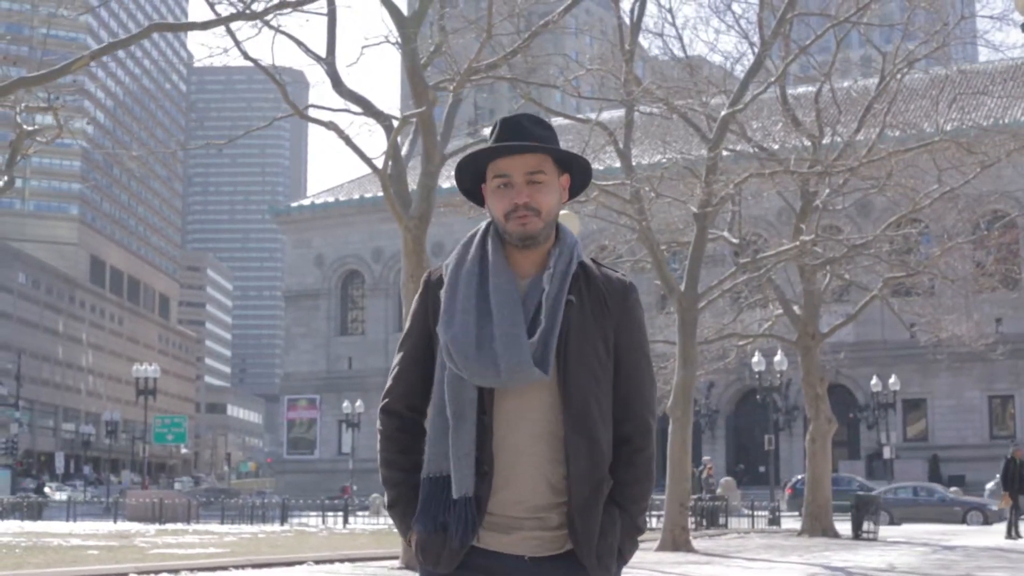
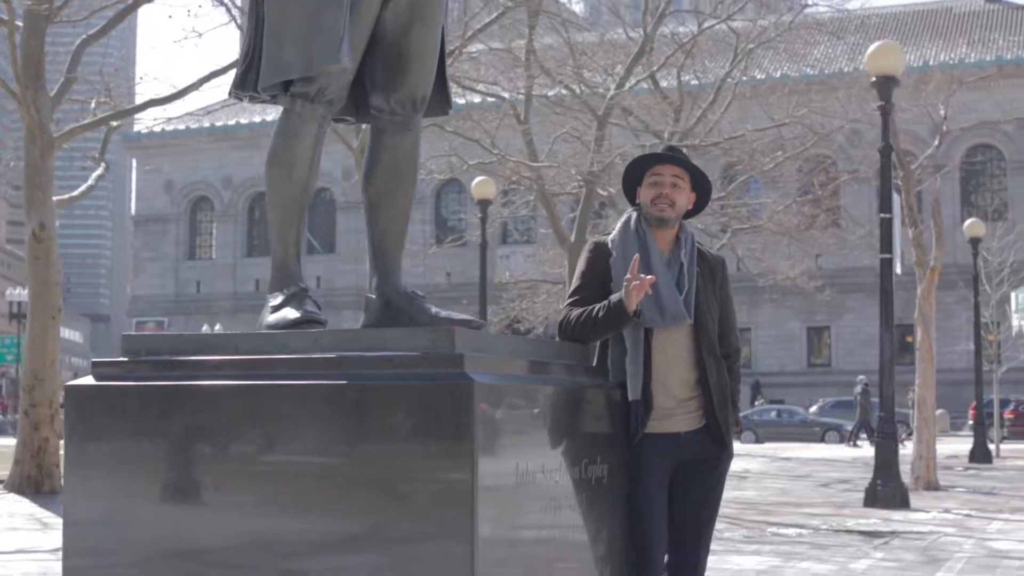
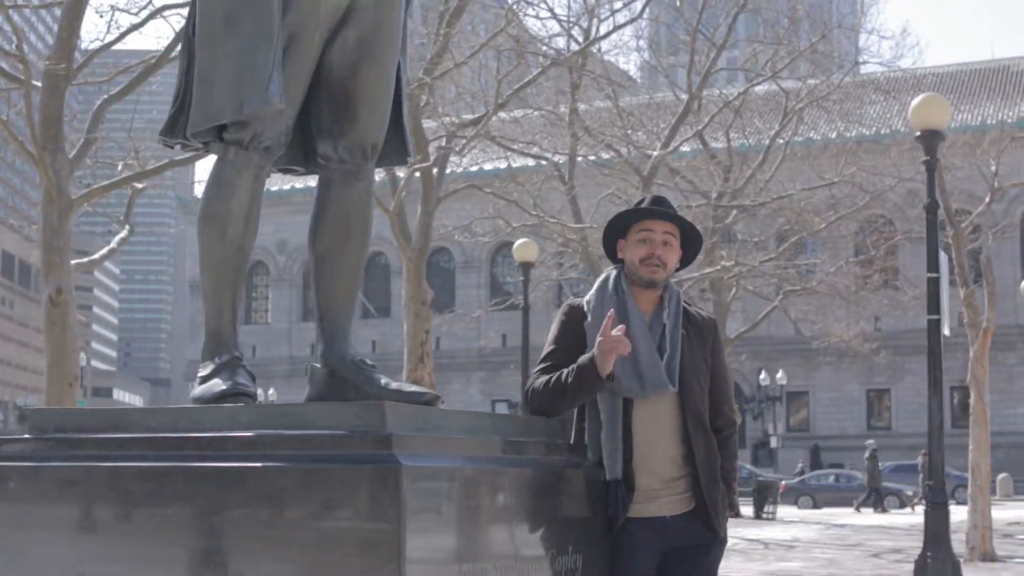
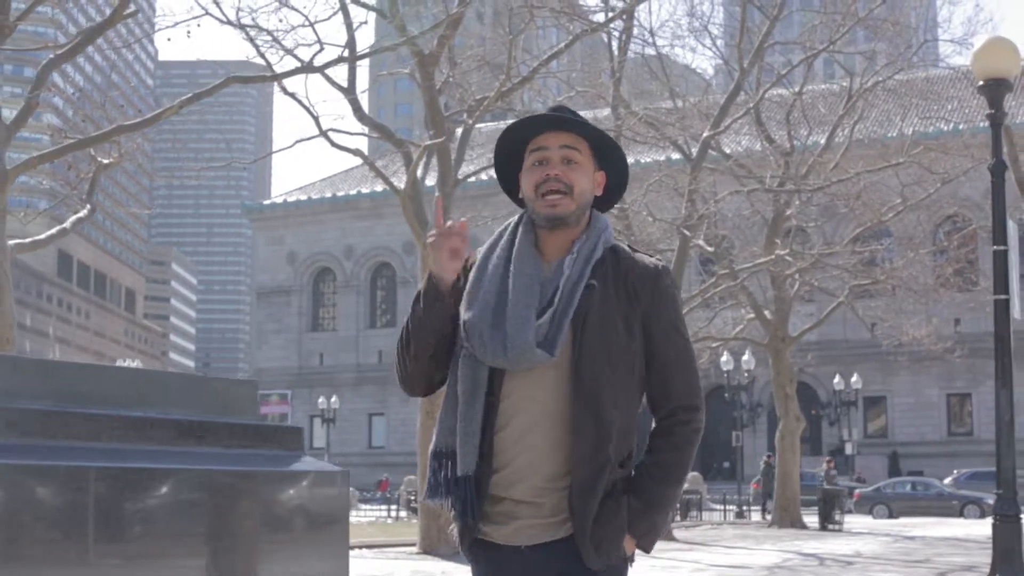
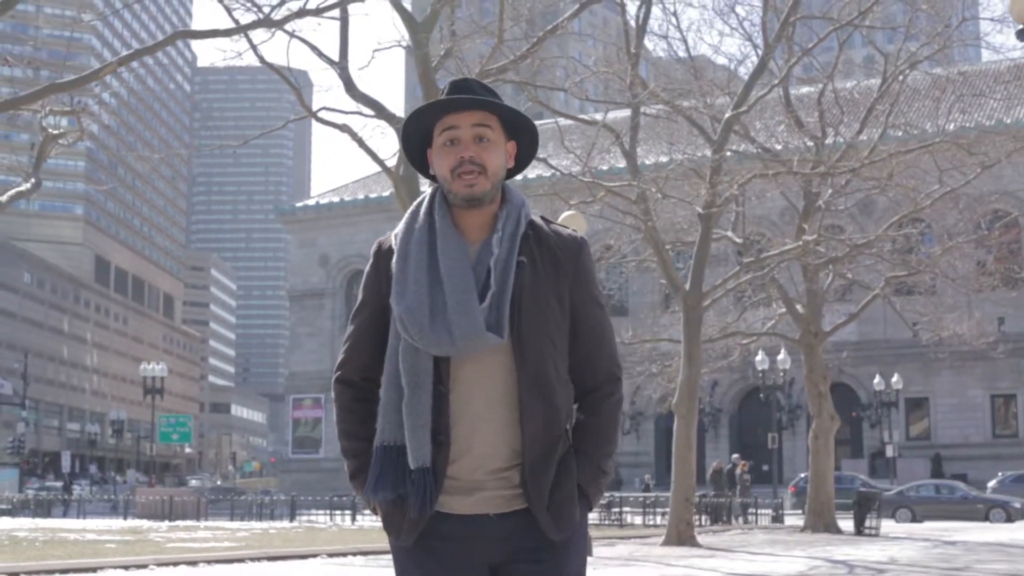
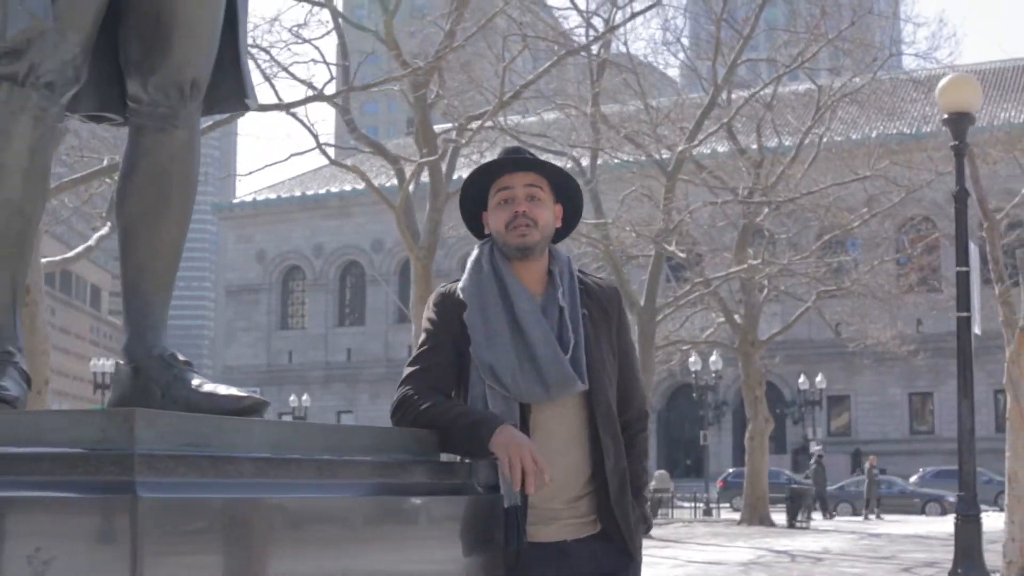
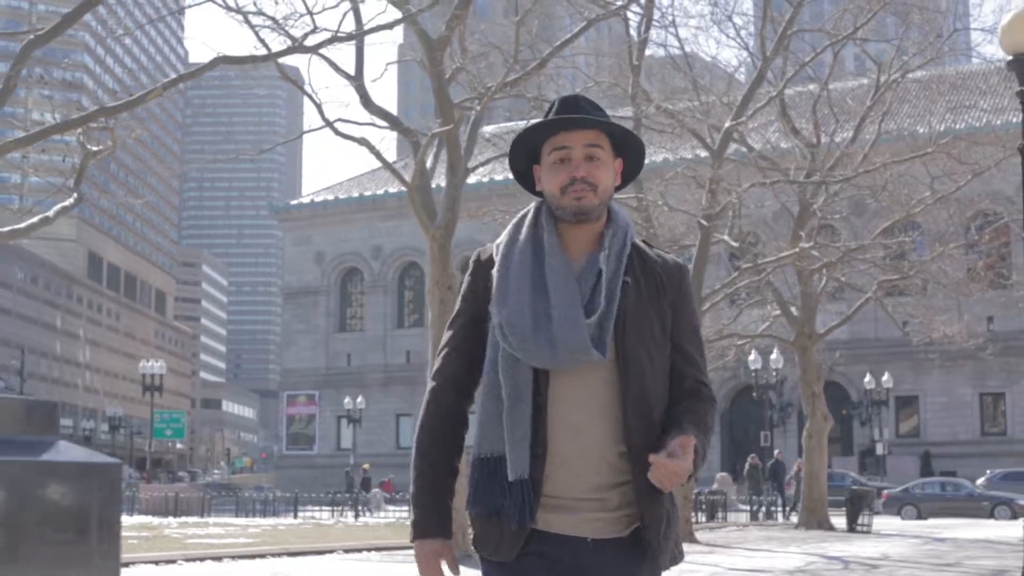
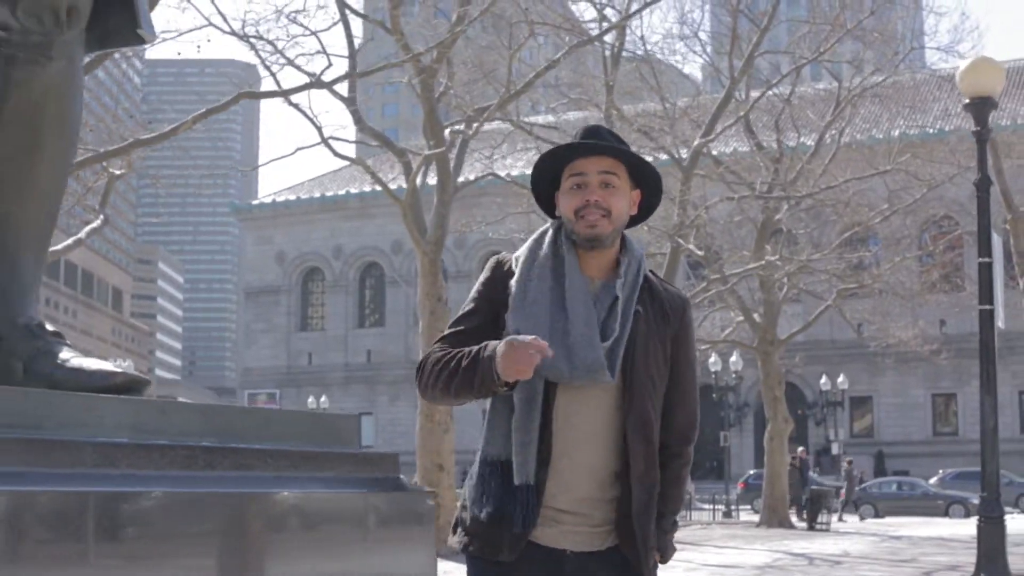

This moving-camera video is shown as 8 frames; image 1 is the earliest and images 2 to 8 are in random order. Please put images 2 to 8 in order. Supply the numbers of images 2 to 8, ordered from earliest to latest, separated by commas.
5, 7, 4, 8, 6, 3, 2
